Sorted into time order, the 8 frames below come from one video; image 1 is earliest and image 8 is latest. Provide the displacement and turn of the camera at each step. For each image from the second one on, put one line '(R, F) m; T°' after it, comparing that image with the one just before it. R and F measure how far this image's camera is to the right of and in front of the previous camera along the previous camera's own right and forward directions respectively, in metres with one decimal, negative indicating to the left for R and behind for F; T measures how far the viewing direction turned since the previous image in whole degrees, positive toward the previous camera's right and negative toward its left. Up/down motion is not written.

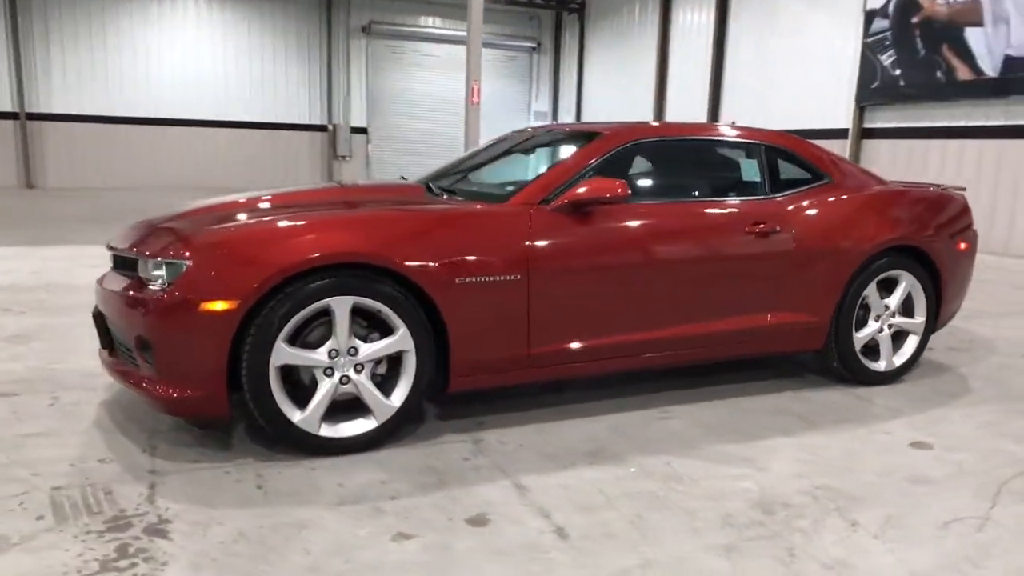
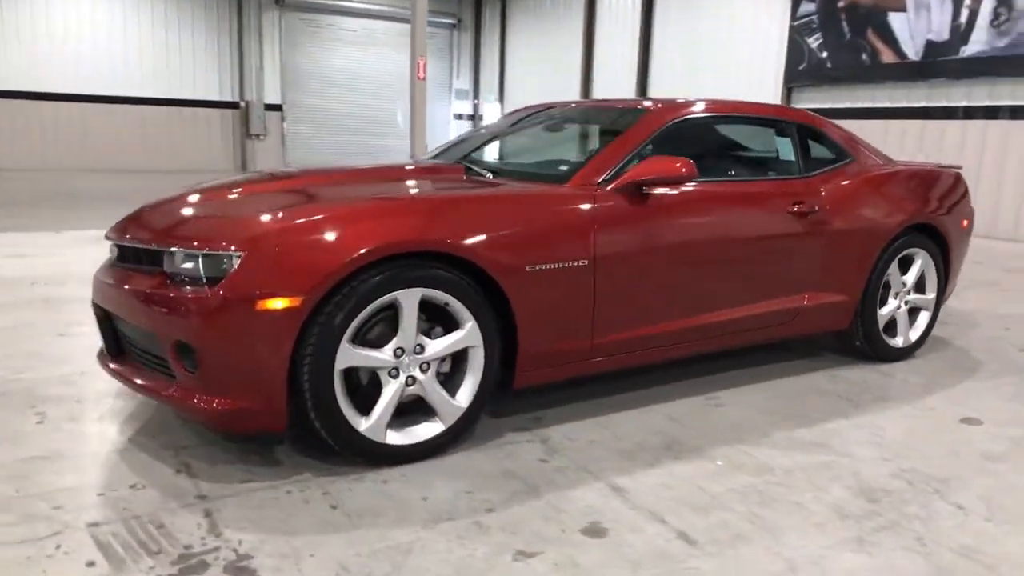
(-0.6, +0.3) m; +7°
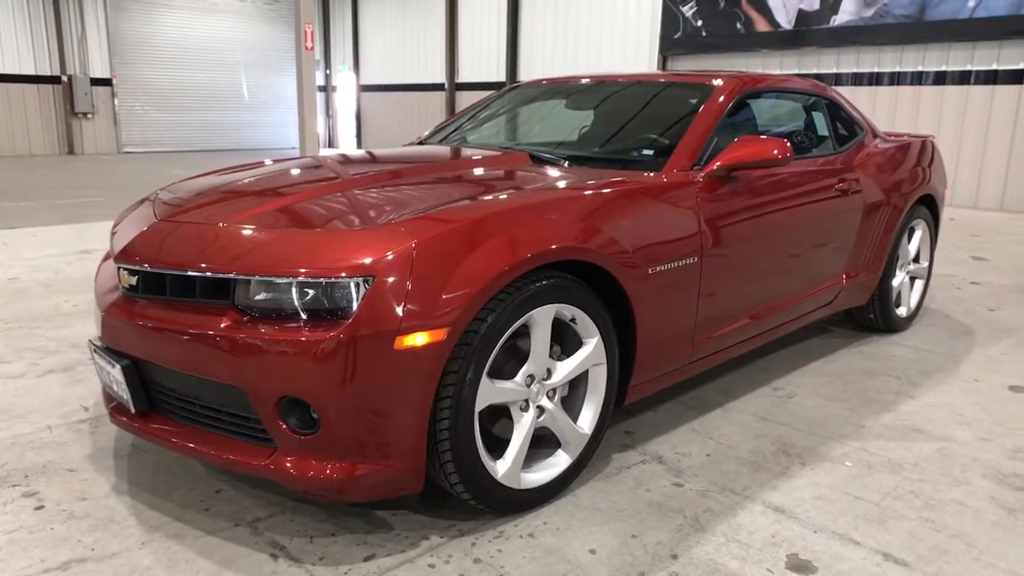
(-0.8, +0.4) m; +12°
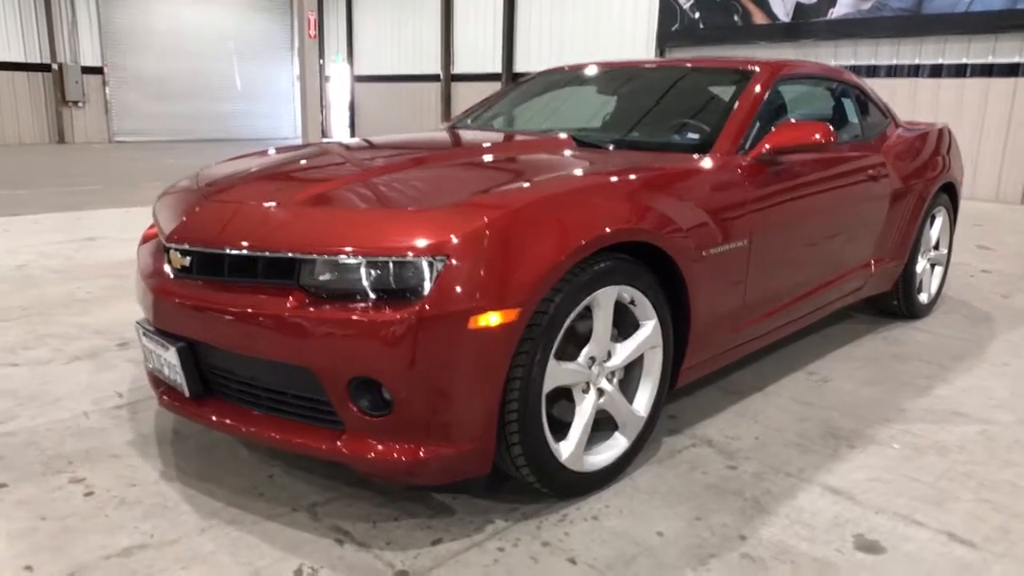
(-0.2, 0.0) m; +1°
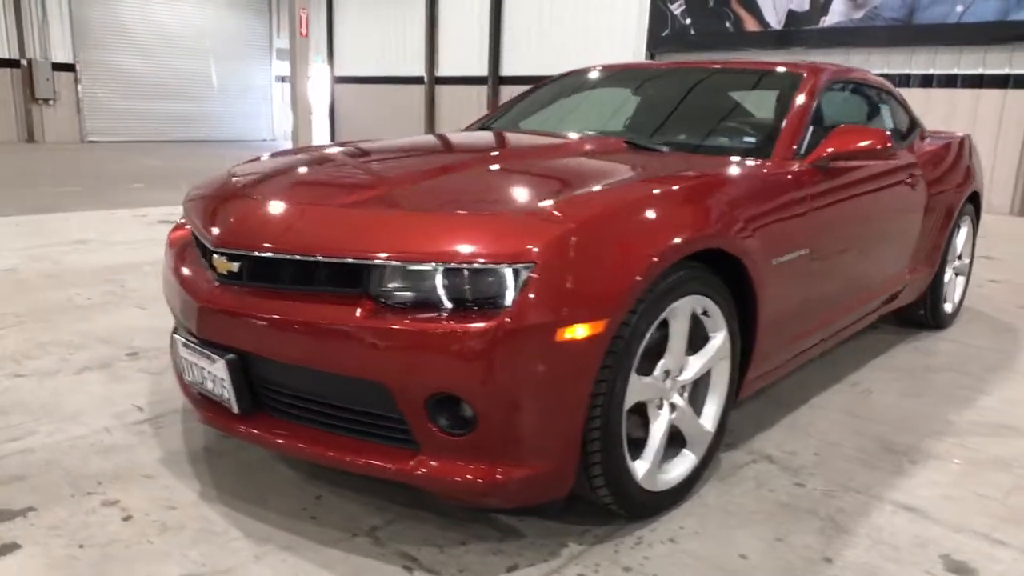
(-0.3, +0.1) m; +2°
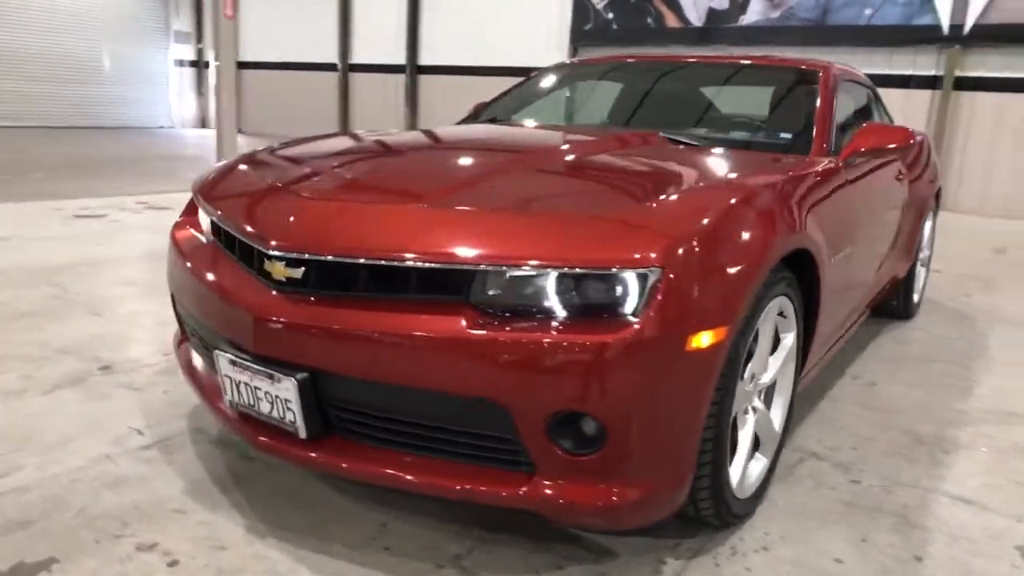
(-0.5, +0.2) m; +8°
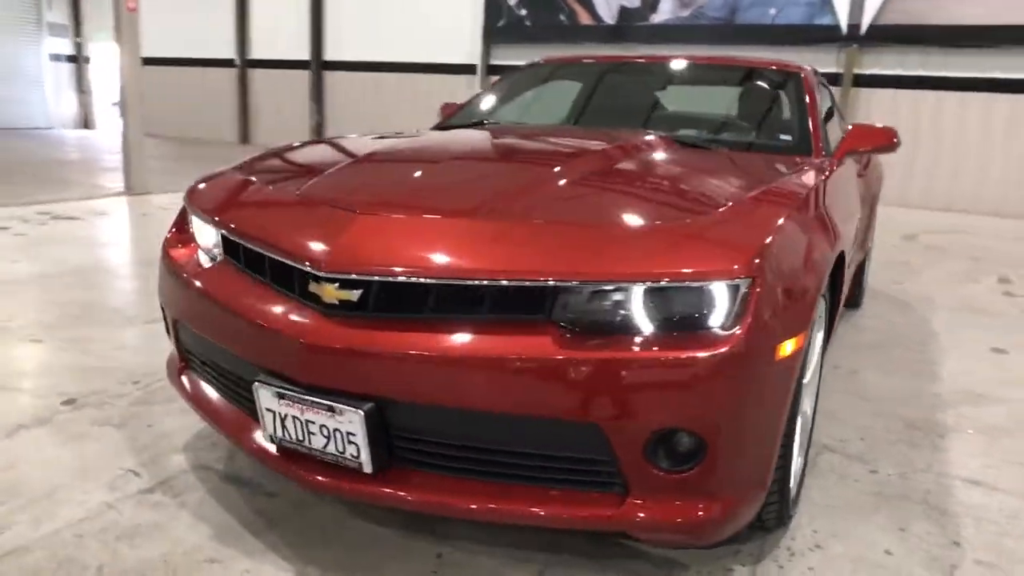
(-0.4, +0.1) m; +8°
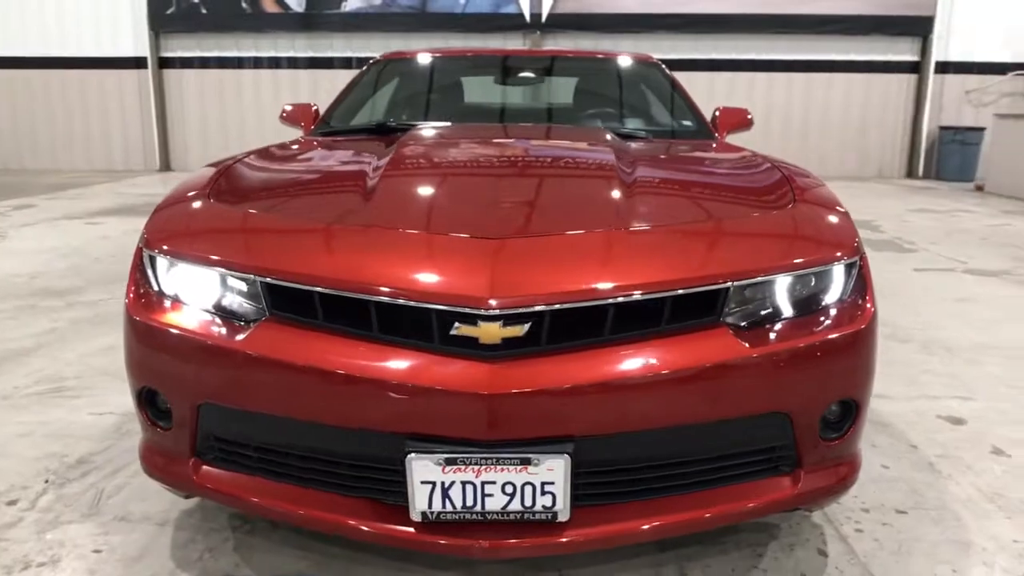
(-0.9, +0.3) m; +25°
